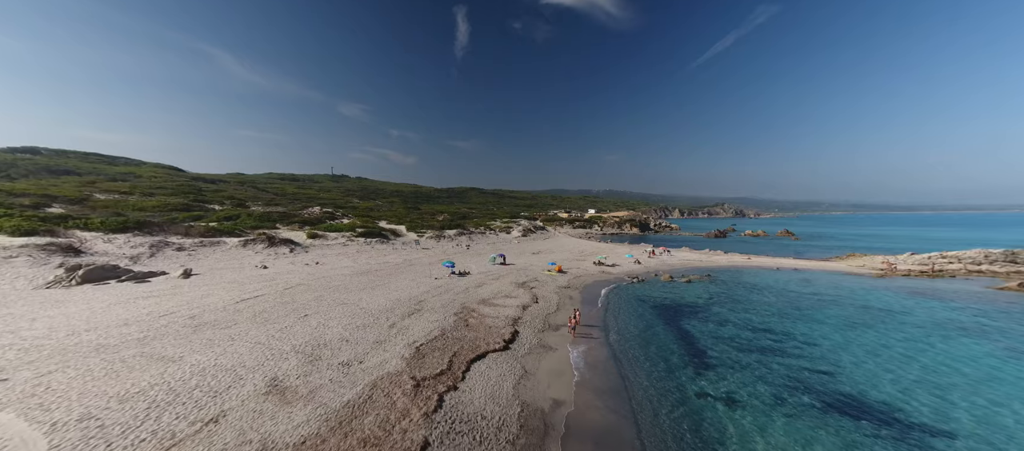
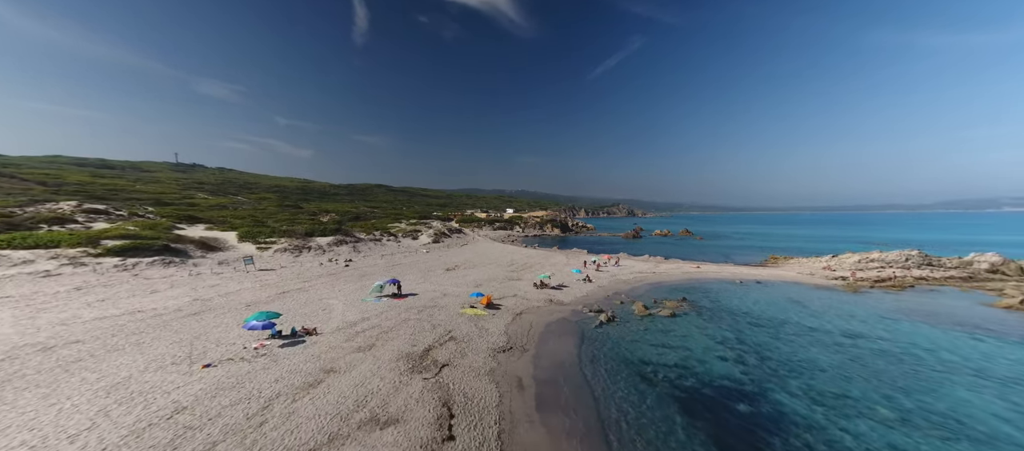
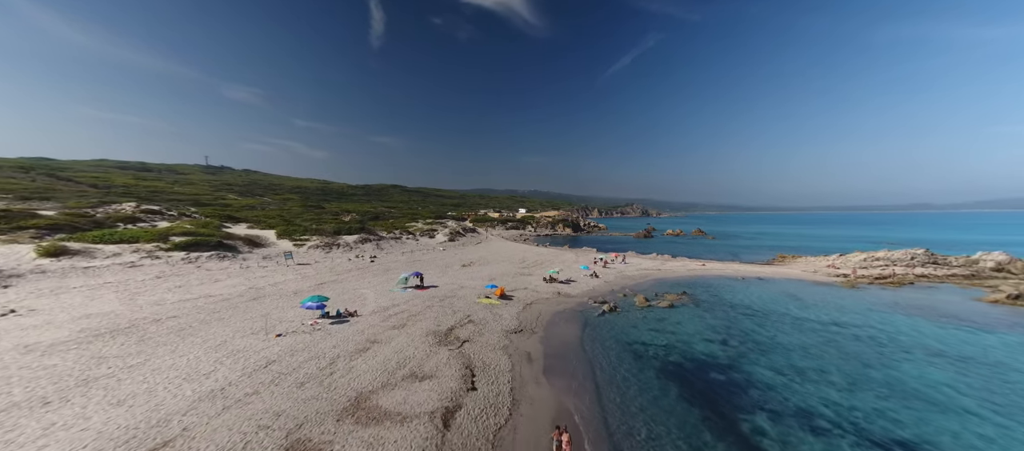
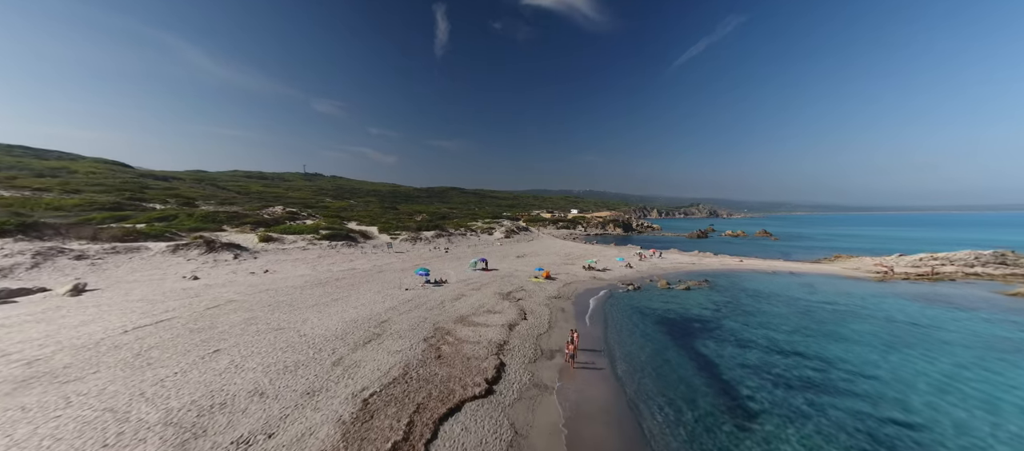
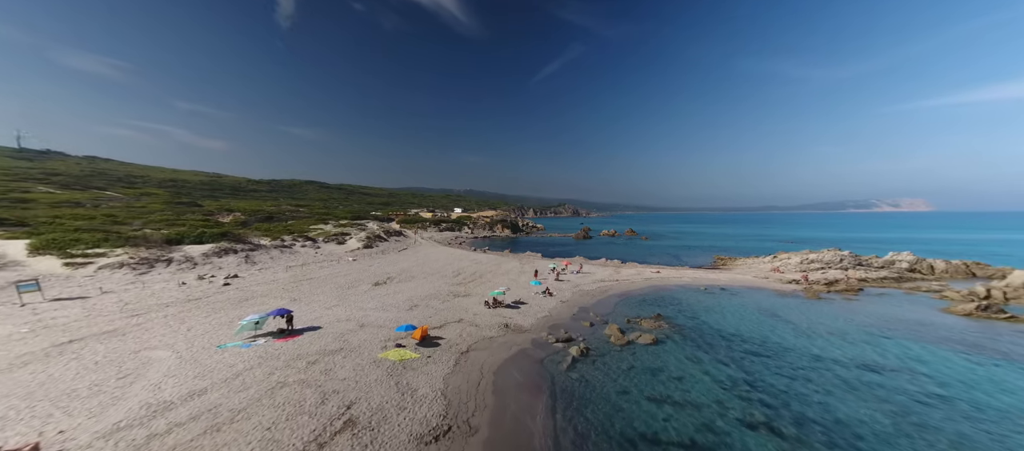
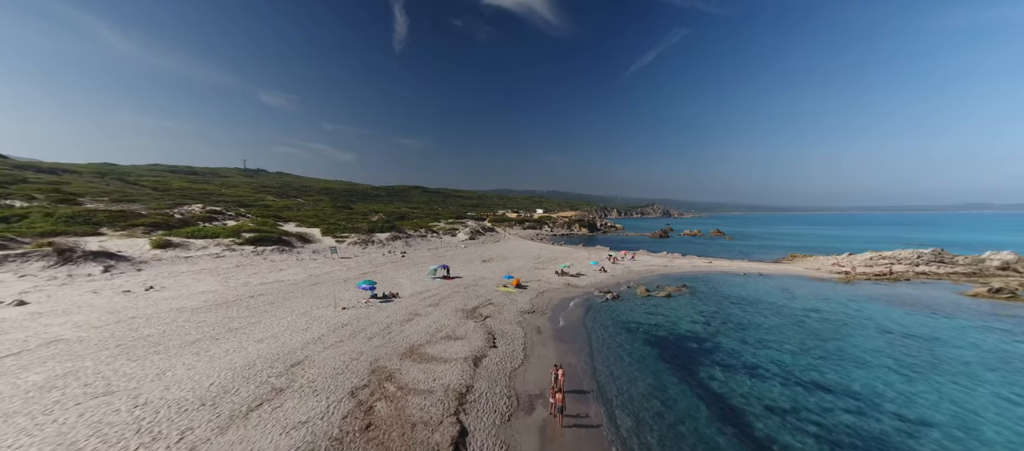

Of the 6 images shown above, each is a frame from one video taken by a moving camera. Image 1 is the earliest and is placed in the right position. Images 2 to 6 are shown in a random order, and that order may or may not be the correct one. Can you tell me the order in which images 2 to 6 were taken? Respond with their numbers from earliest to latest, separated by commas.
4, 6, 3, 2, 5
